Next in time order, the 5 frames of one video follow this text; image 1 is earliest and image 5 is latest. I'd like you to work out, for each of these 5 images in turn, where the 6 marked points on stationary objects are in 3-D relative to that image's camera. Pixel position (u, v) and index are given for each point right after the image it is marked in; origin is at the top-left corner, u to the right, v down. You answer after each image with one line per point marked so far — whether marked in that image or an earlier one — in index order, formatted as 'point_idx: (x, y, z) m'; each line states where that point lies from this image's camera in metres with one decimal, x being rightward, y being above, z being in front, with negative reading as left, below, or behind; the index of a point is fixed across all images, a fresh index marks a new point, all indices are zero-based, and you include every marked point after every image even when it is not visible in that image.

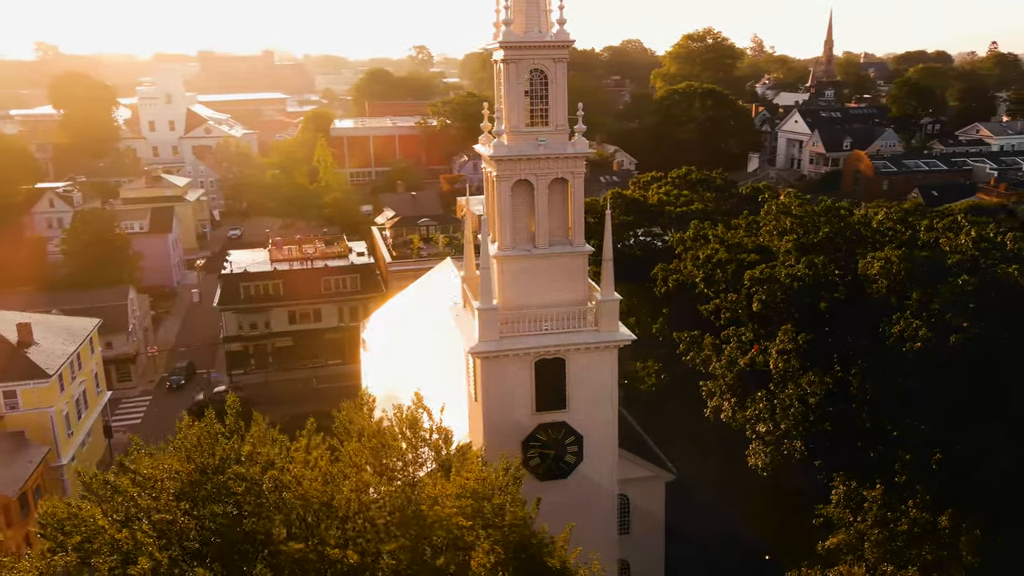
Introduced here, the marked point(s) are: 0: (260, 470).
0: (-4.9, -3.6, +15.6) m
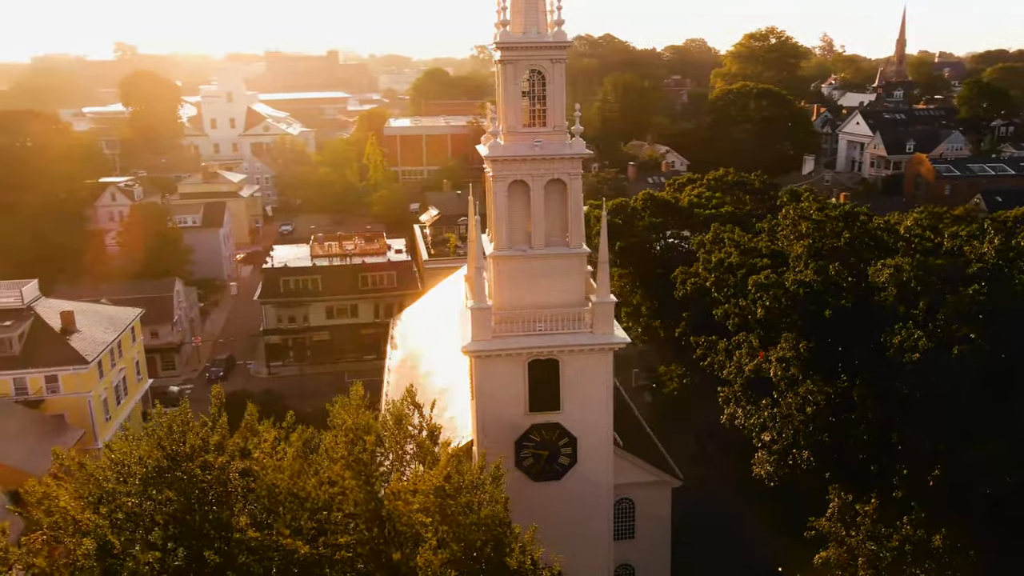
0: (-5.7, -3.5, +16.0) m
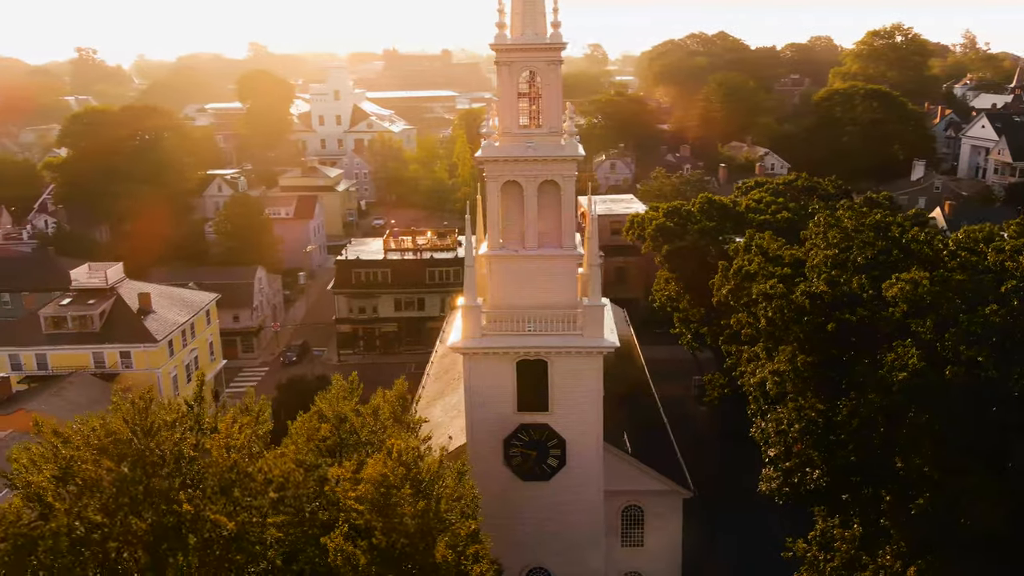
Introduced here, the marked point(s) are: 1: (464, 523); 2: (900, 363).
0: (-7.0, -3.2, +17.2) m
1: (-1.0, -5.5, +18.5) m
2: (+9.7, -1.9, +19.9) m
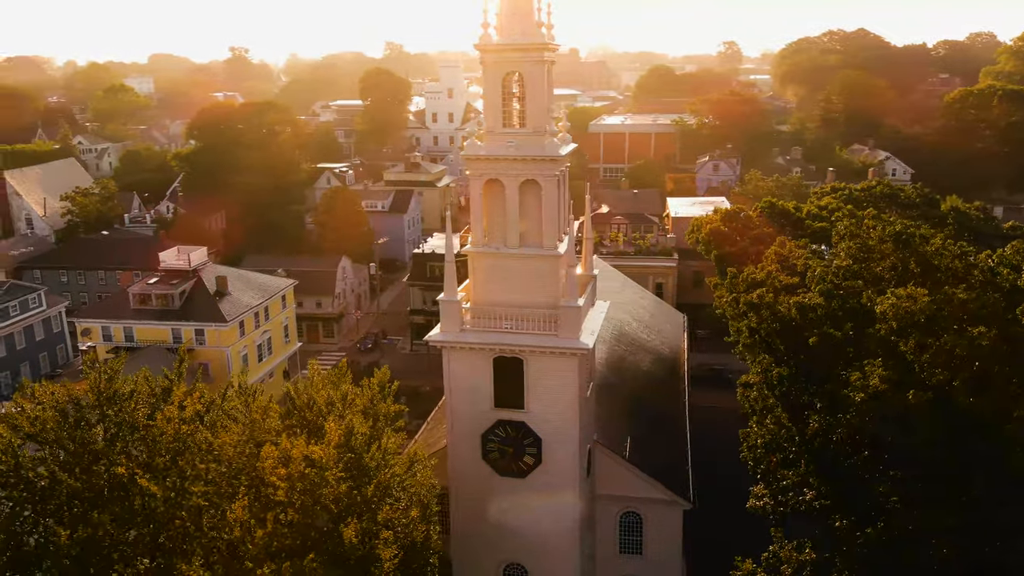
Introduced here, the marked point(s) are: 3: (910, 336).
0: (-8.6, -2.8, +18.7) m
1: (-2.6, -5.4, +19.1) m
2: (+8.4, -2.3, +18.7) m
3: (+9.7, -1.2, +19.6) m
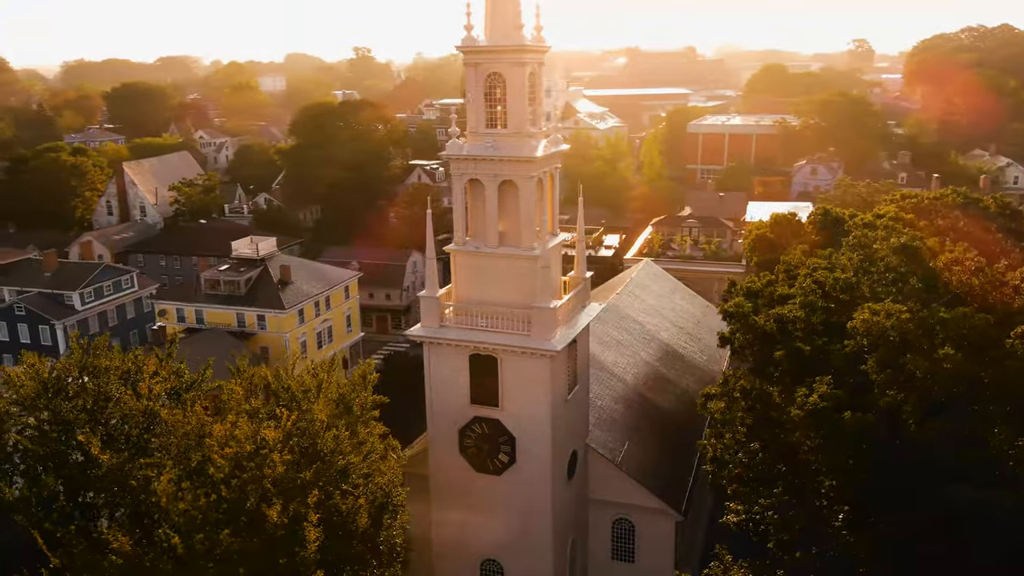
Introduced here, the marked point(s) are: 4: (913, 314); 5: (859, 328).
0: (-9.9, -2.4, +20.3) m
1: (-4.1, -5.2, +19.8) m
2: (+6.8, -2.6, +17.8) m
3: (+8.4, -1.6, +18.5) m
4: (+9.3, -0.6, +19.0) m
5: (+8.3, -1.0, +19.5) m
